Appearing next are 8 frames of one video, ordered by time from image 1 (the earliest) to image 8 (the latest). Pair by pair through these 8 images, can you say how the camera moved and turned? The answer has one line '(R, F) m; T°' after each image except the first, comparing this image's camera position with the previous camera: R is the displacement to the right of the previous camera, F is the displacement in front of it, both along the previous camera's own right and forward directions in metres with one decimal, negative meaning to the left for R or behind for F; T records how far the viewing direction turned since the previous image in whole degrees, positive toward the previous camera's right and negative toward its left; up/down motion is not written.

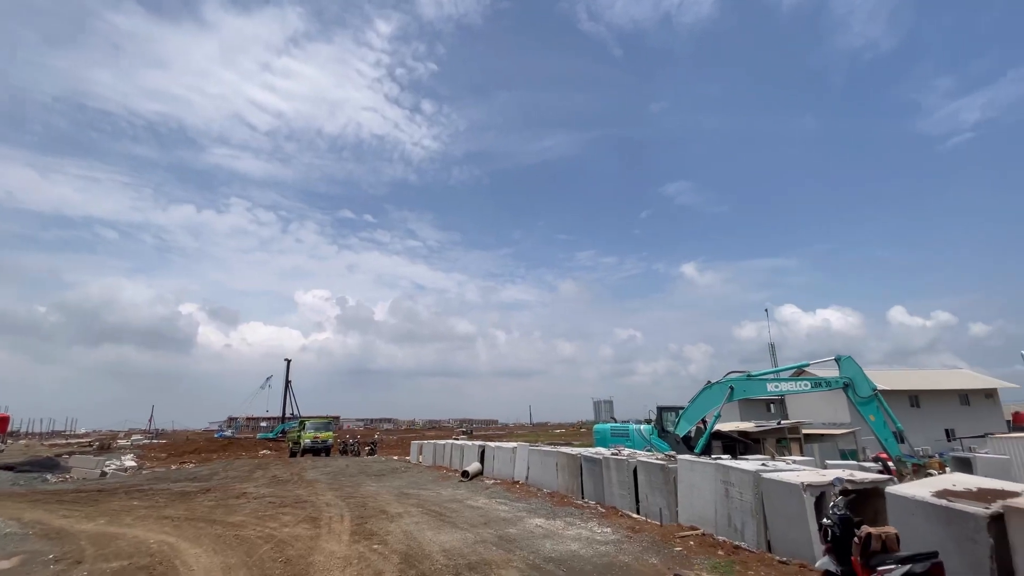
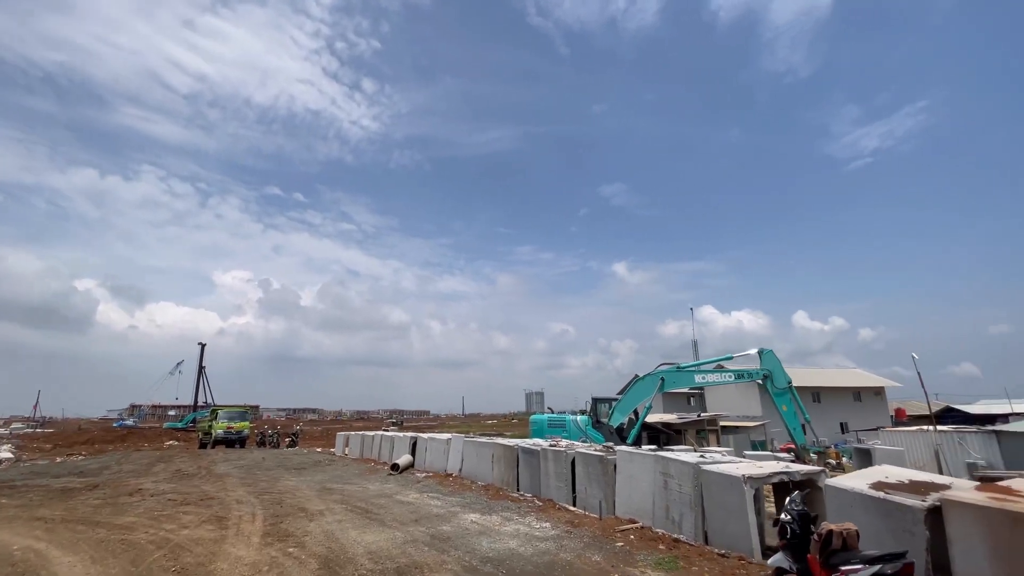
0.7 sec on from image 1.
(-0.1, +0.6) m; +7°
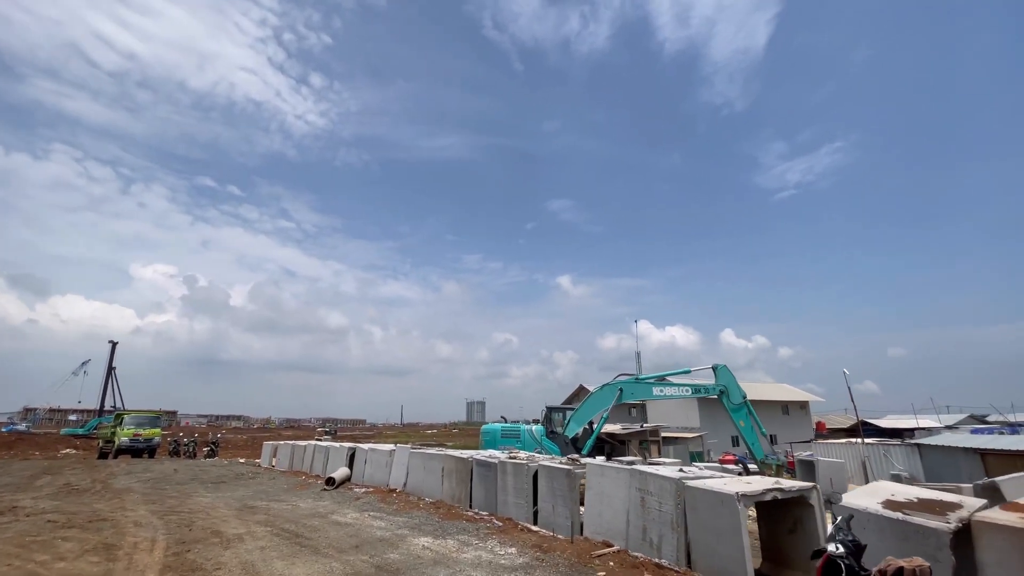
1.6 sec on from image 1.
(-0.4, +1.2) m; +6°
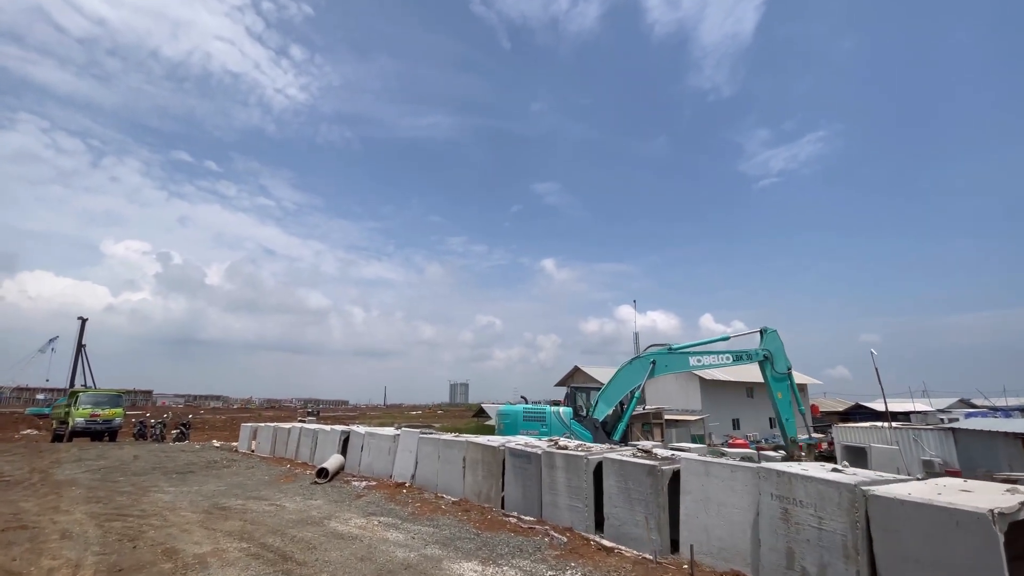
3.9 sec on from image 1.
(-1.1, +2.5) m; +2°
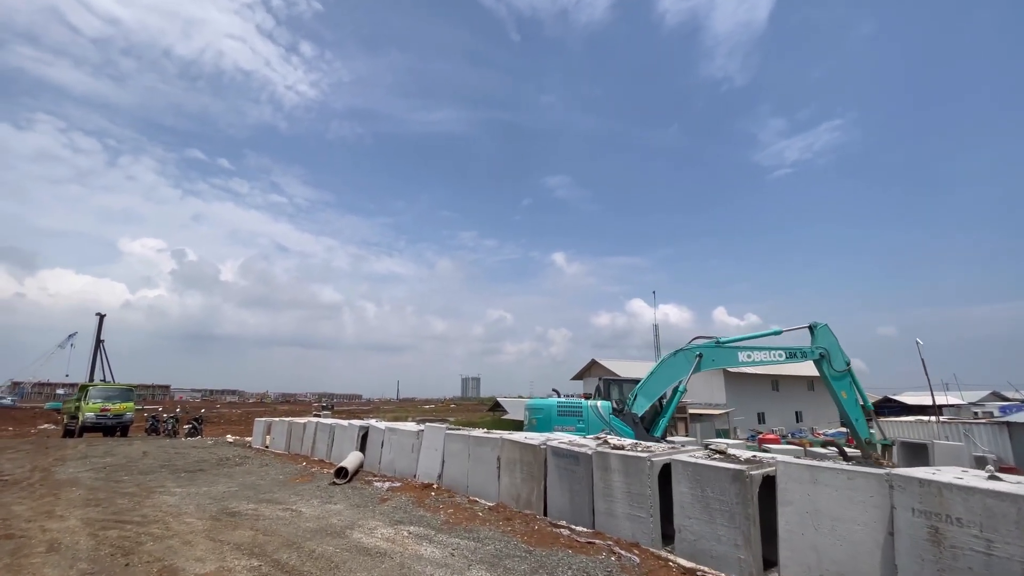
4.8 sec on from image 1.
(-0.5, +1.1) m; -1°
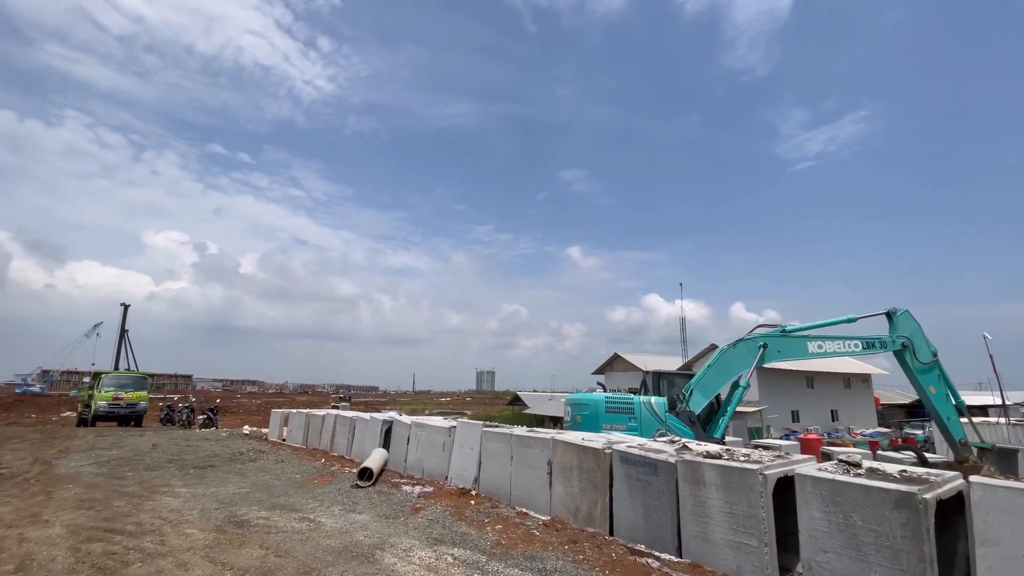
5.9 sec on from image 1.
(-0.6, +1.4) m; -2°
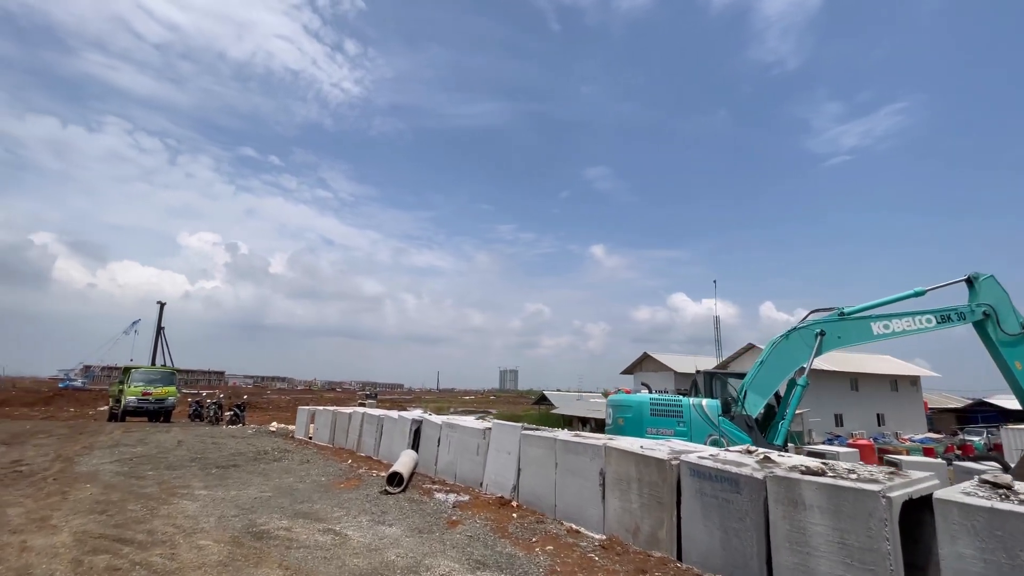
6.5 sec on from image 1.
(-0.3, +0.9) m; -3°
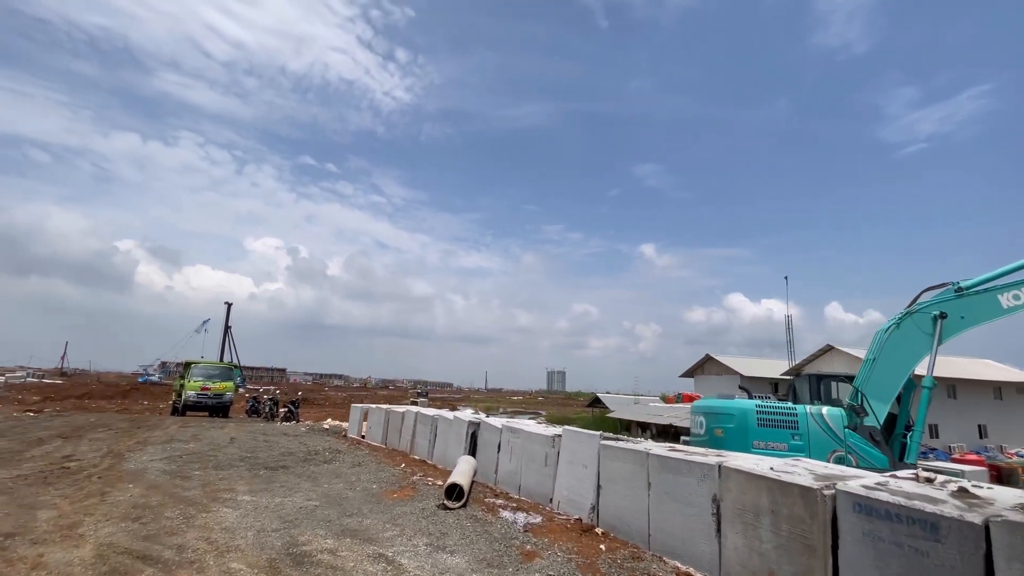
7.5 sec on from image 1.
(-0.4, +1.3) m; -5°
